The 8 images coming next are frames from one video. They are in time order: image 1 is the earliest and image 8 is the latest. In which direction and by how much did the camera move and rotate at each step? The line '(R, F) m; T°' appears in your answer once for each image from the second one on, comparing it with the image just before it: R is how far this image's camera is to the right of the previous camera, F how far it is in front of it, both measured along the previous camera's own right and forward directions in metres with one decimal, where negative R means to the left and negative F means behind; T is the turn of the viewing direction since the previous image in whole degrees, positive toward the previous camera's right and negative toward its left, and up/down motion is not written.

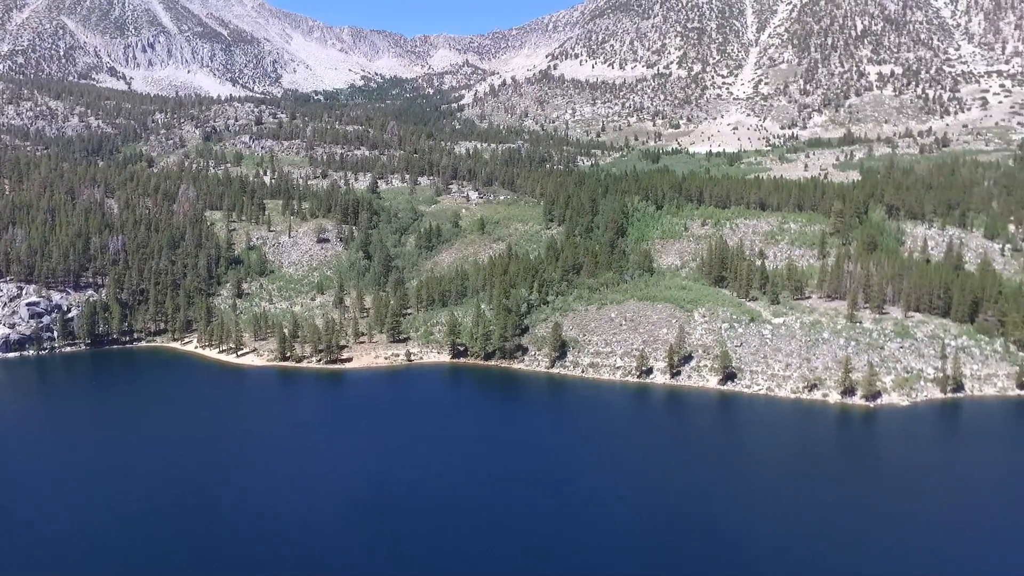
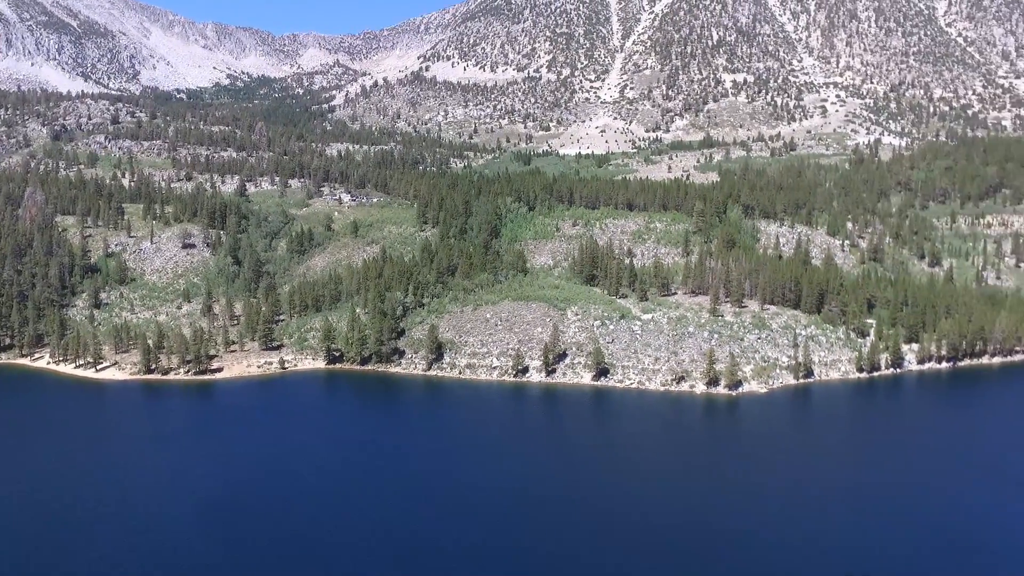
(+0.5, -0.4) m; +8°
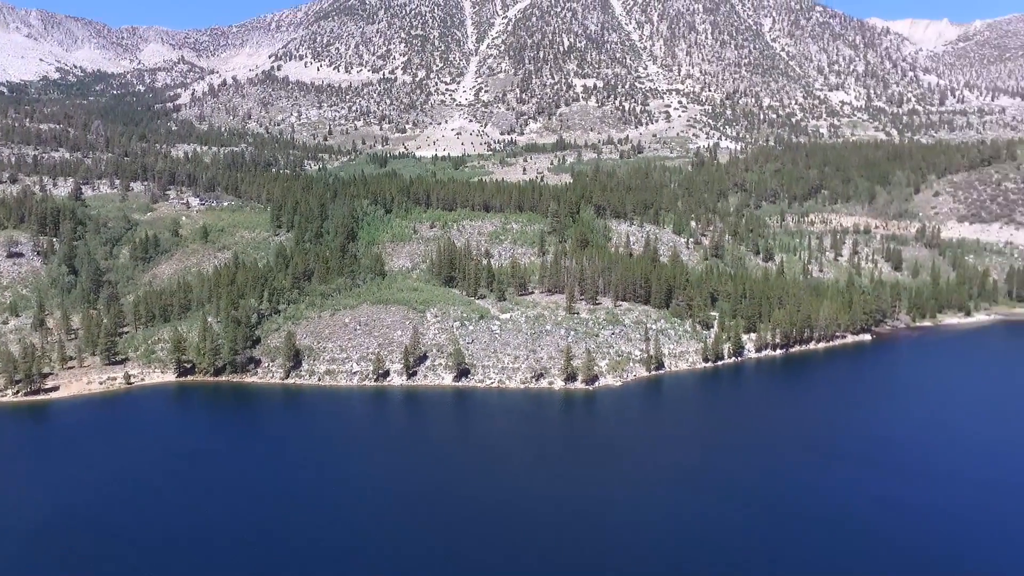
(+0.7, -0.4) m; +10°
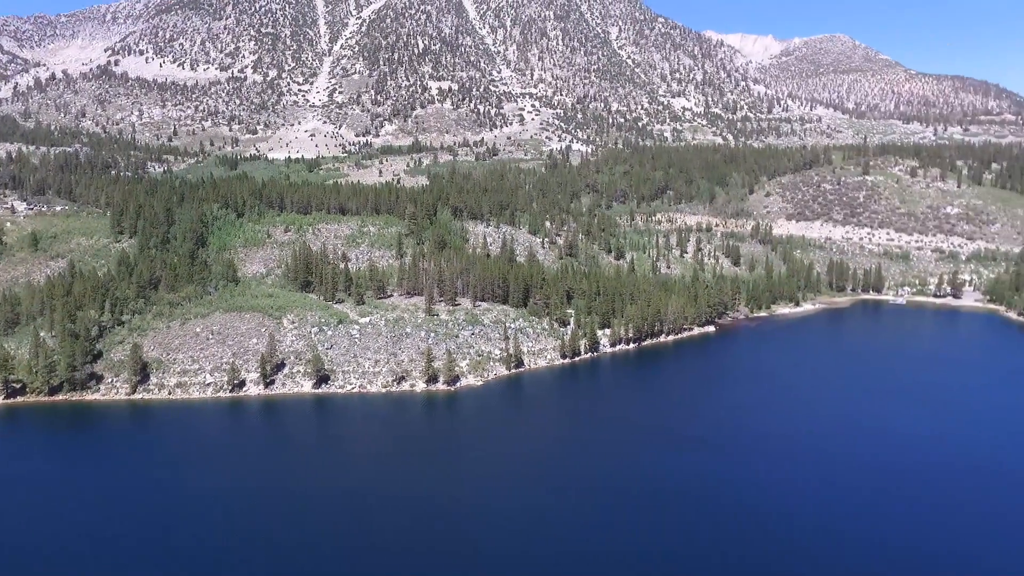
(+0.6, -1.0) m; +10°
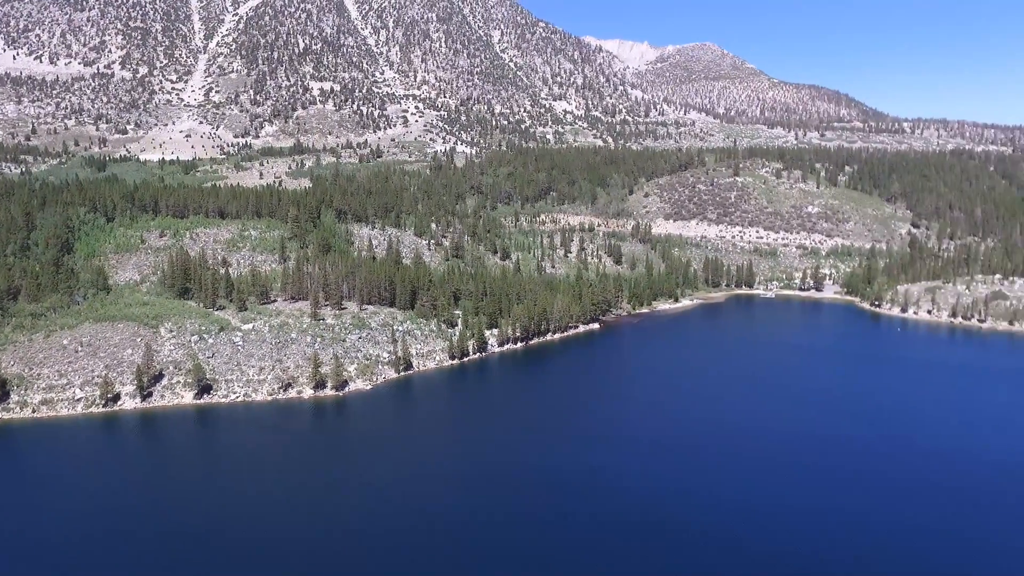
(+0.2, -1.0) m; +8°
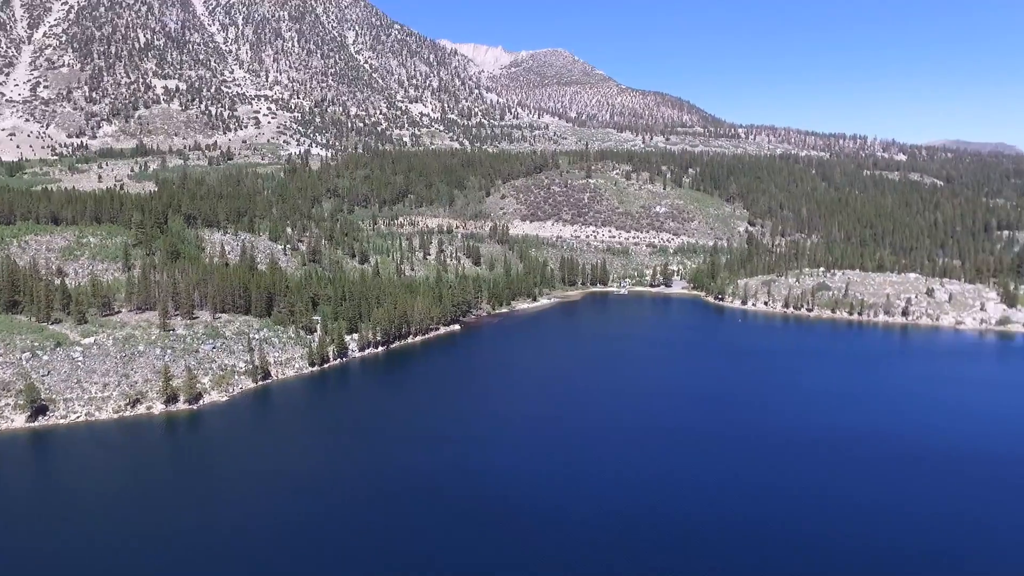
(+0.3, -1.3) m; +10°
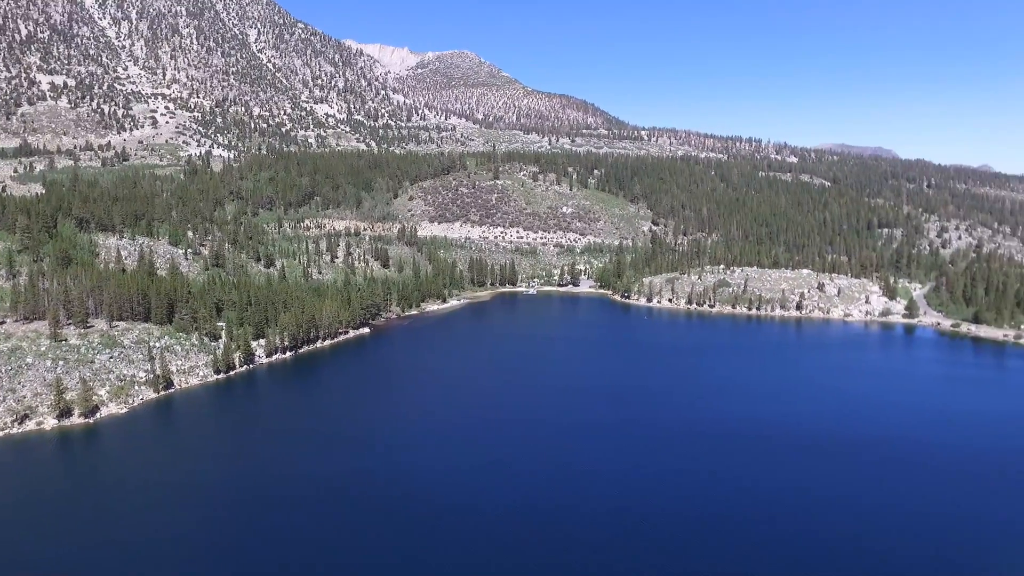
(+0.2, -0.9) m; +6°
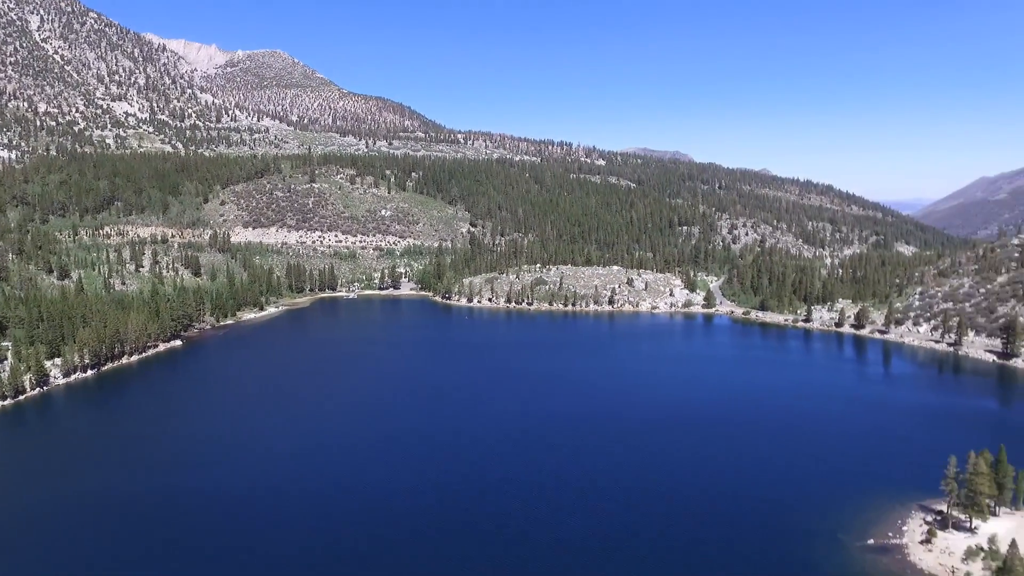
(-0.1, -1.5) m; +12°
